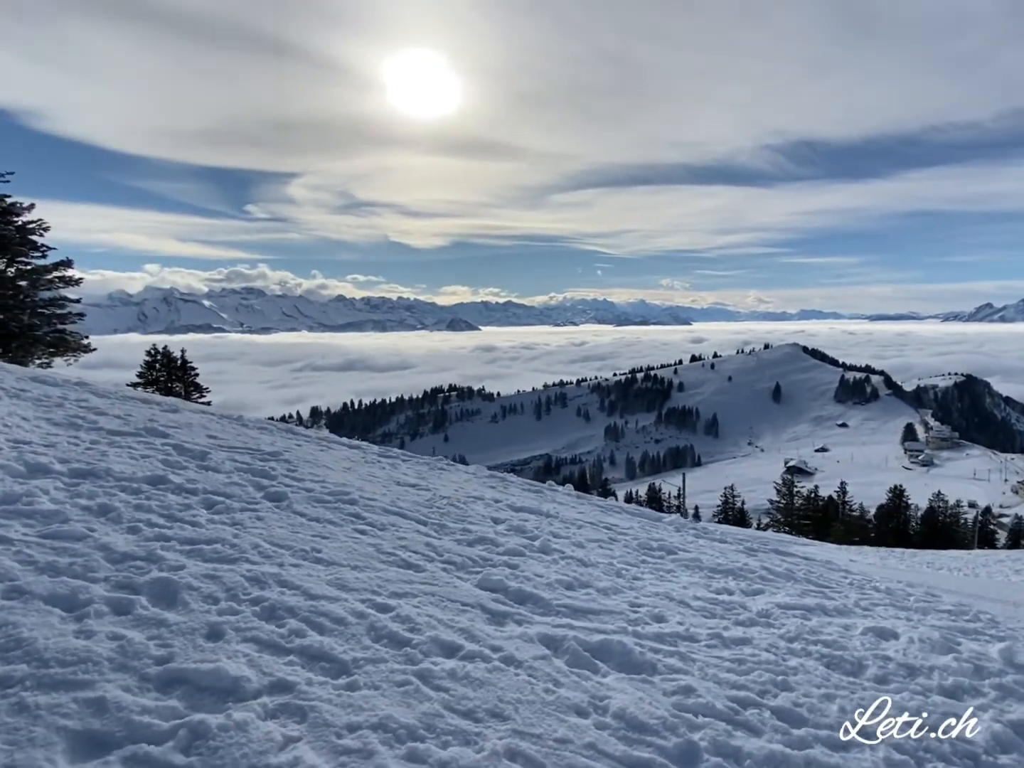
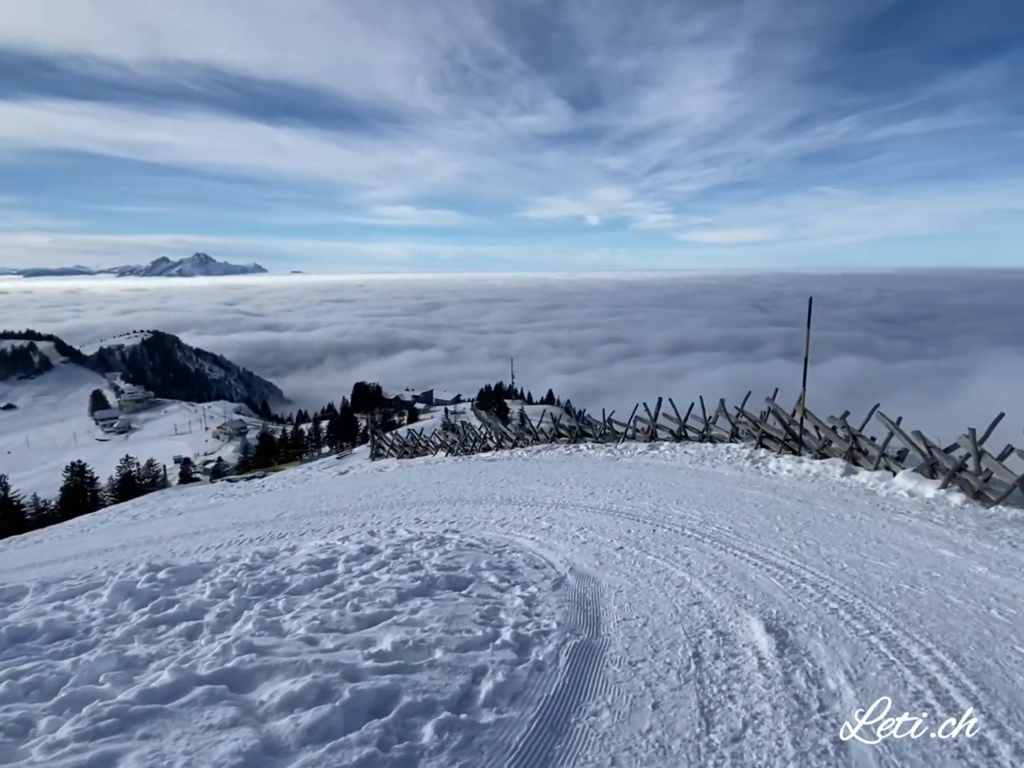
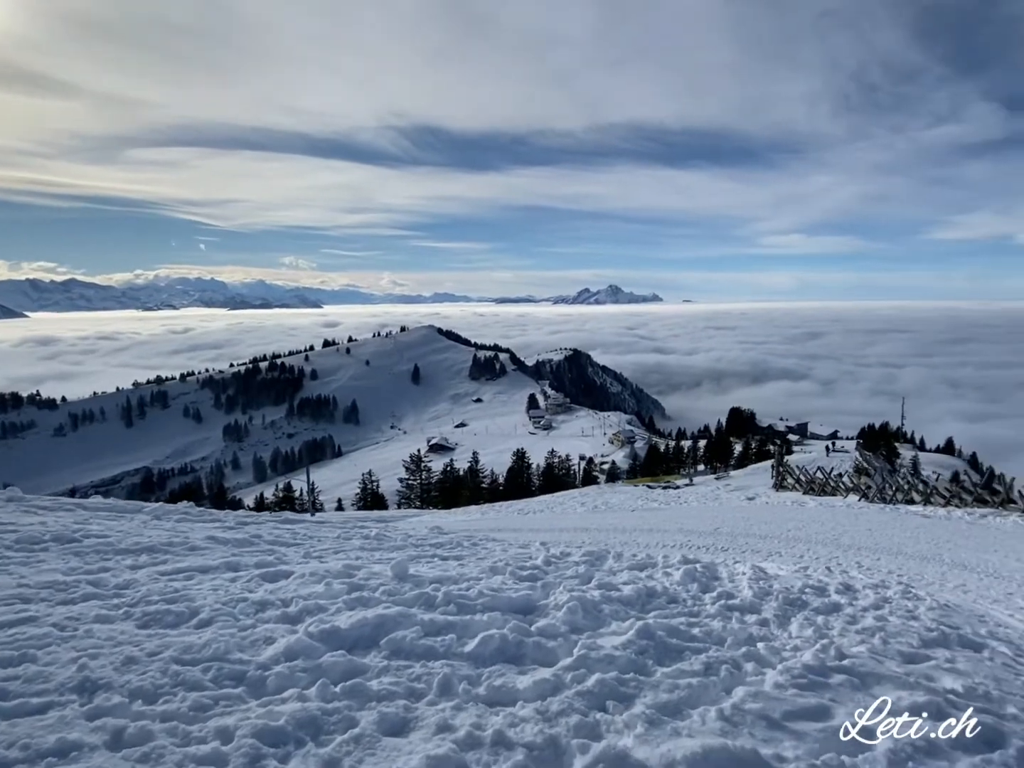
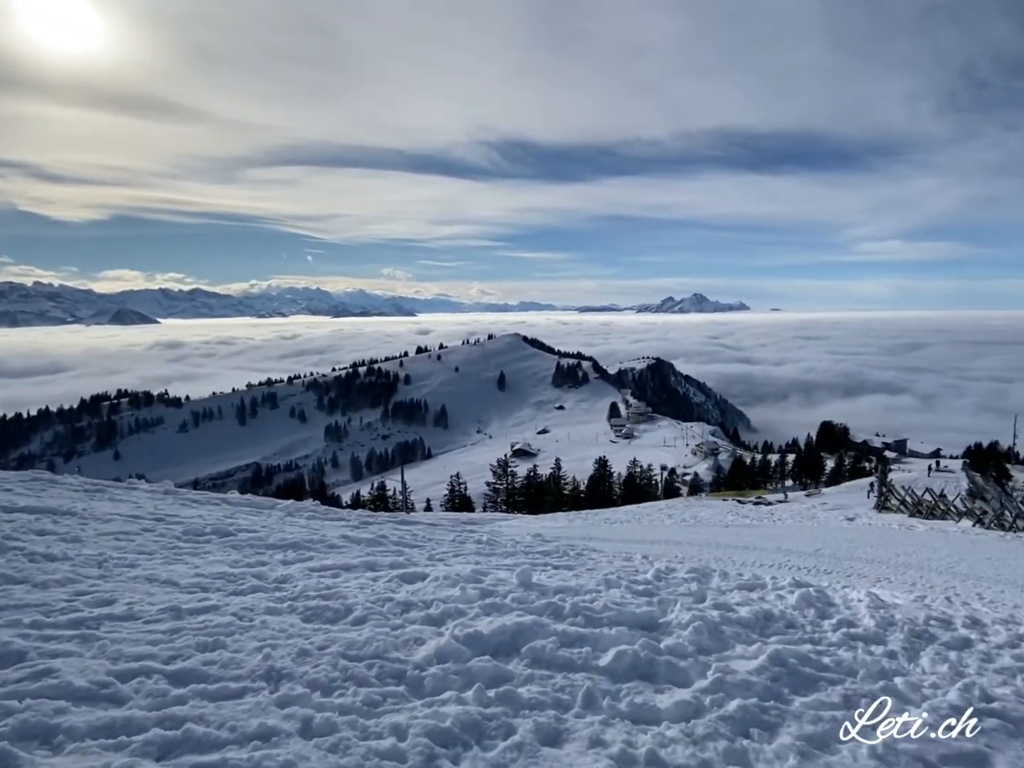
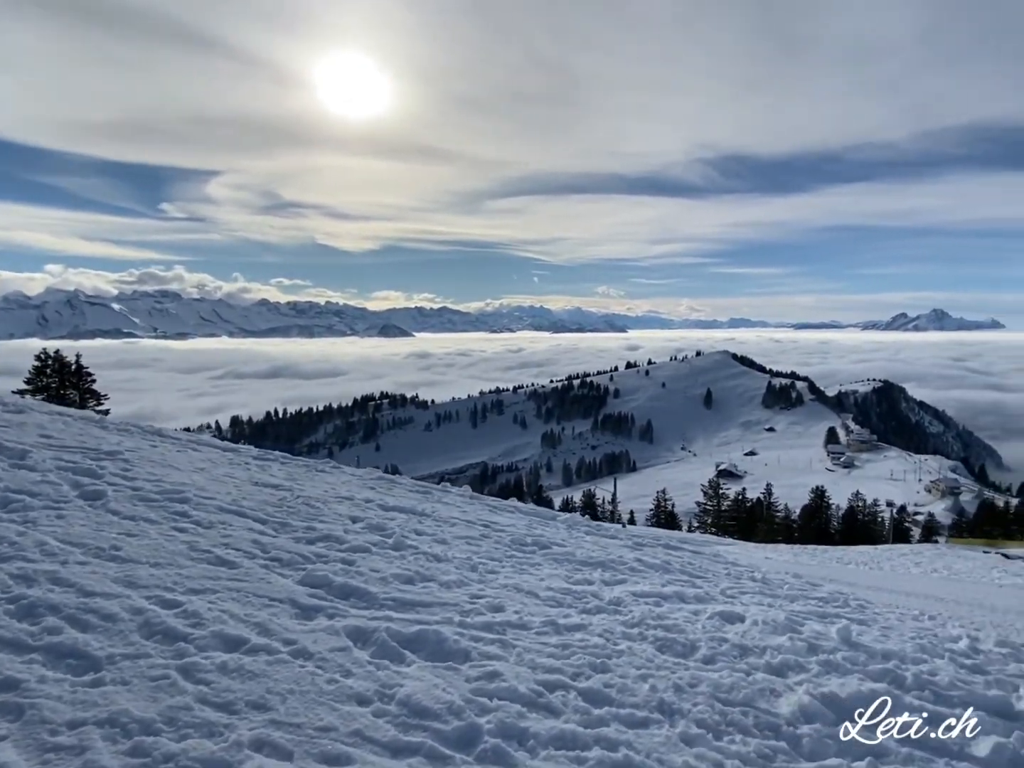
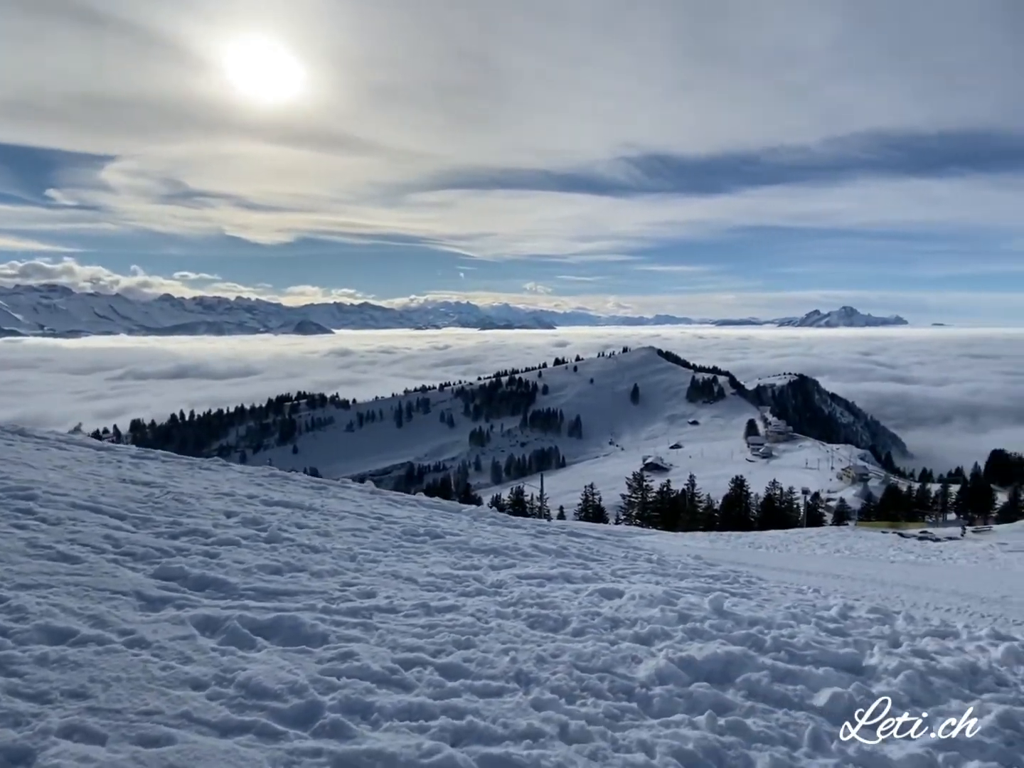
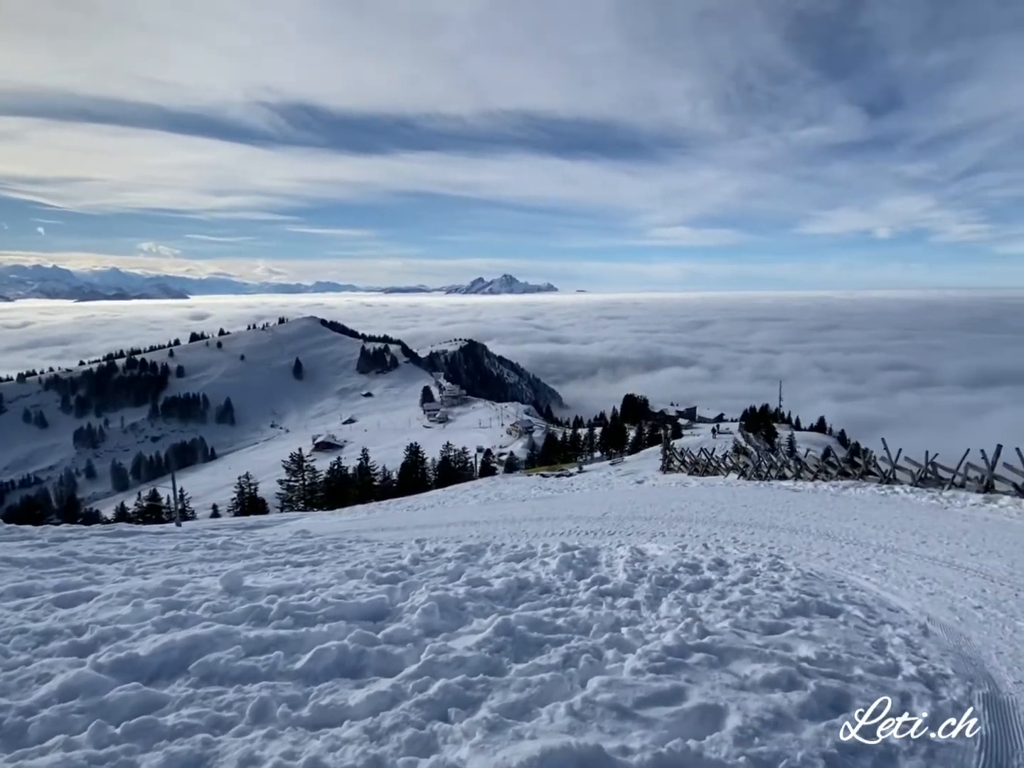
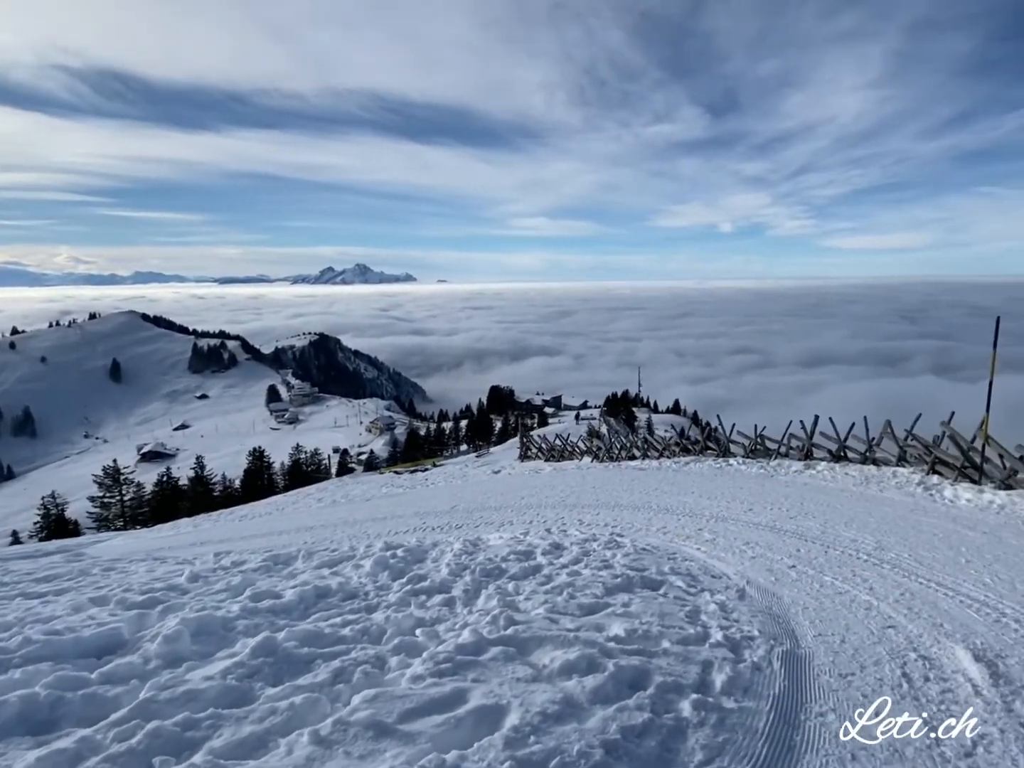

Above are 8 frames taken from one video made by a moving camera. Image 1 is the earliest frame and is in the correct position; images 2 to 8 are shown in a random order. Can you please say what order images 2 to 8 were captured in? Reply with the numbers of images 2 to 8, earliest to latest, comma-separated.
5, 6, 4, 3, 7, 8, 2
